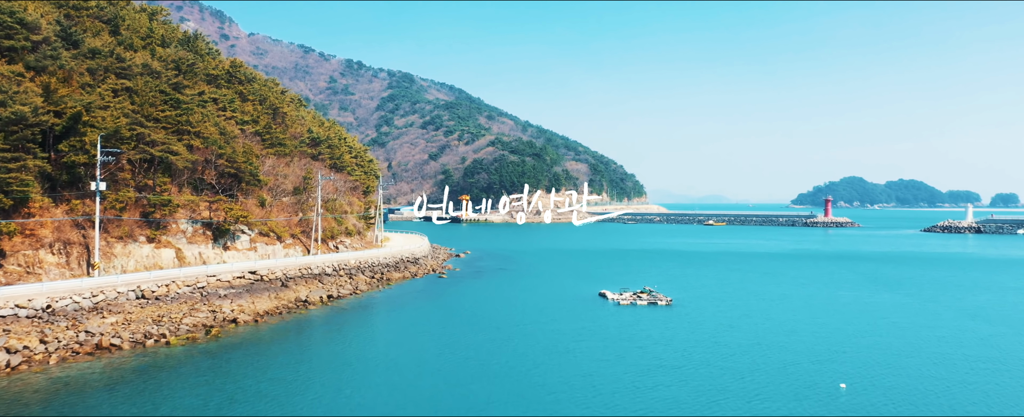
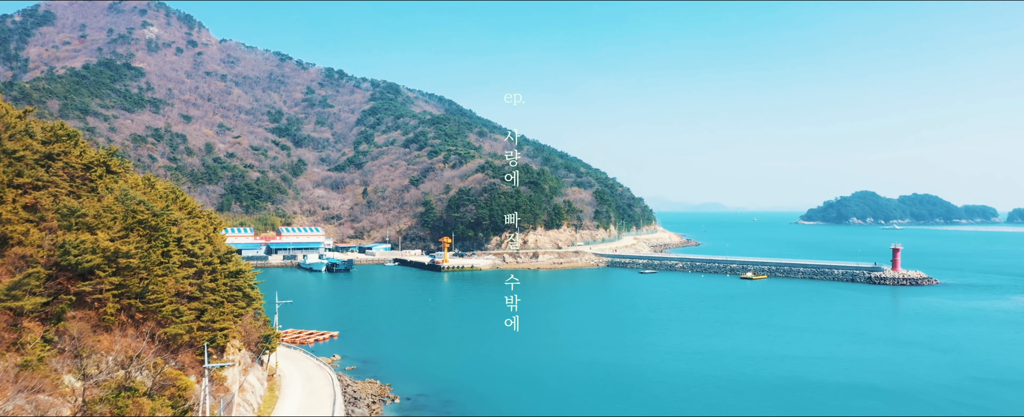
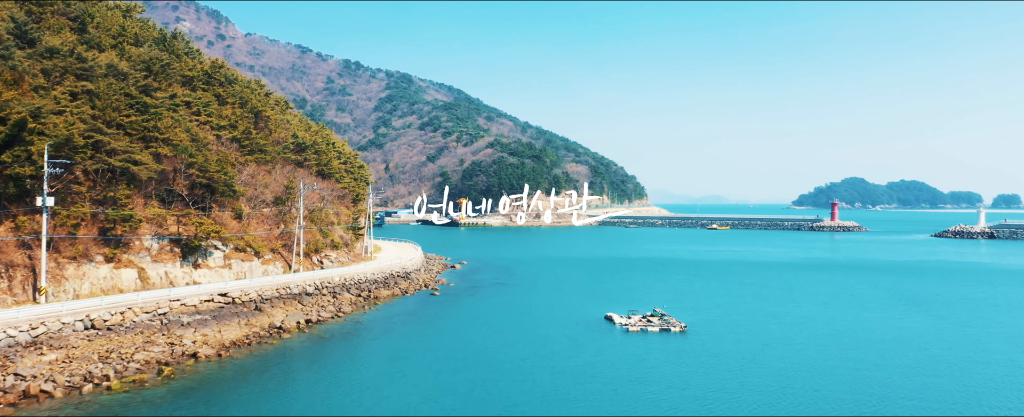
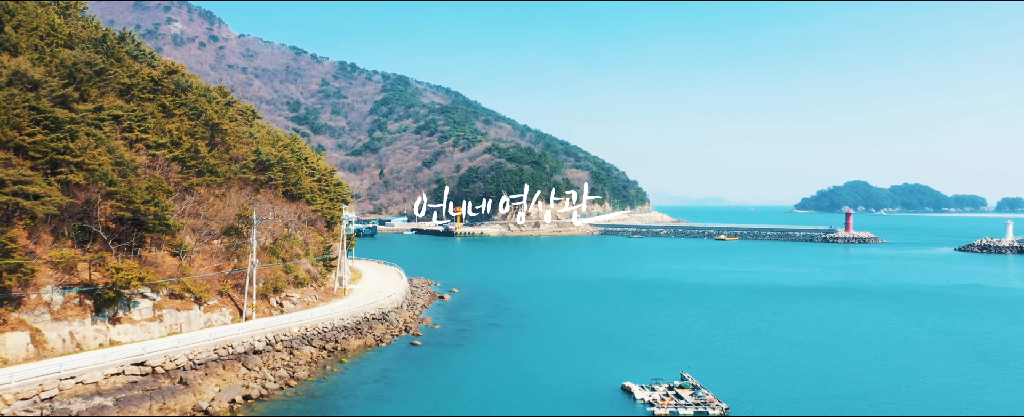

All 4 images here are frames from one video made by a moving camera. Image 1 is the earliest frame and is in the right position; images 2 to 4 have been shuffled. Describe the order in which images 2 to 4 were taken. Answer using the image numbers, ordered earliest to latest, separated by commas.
3, 4, 2
